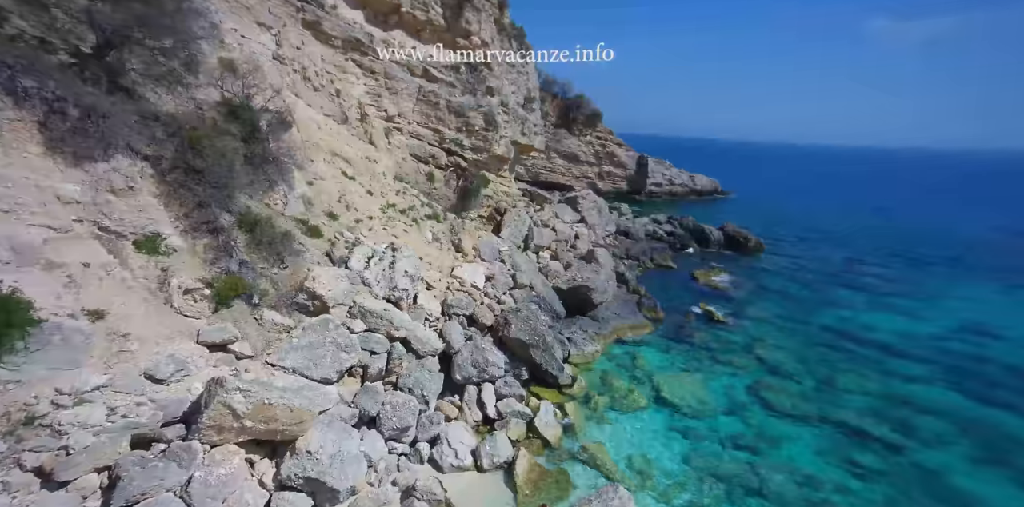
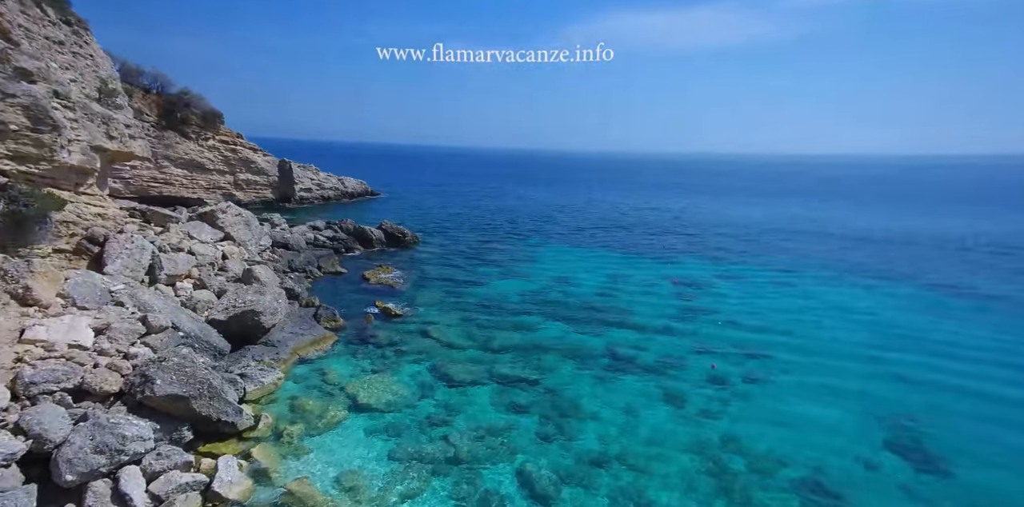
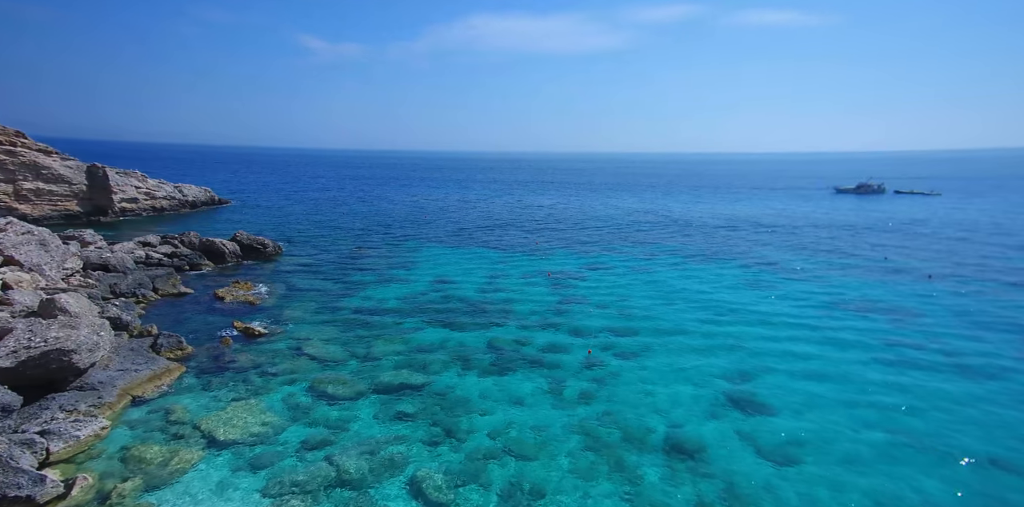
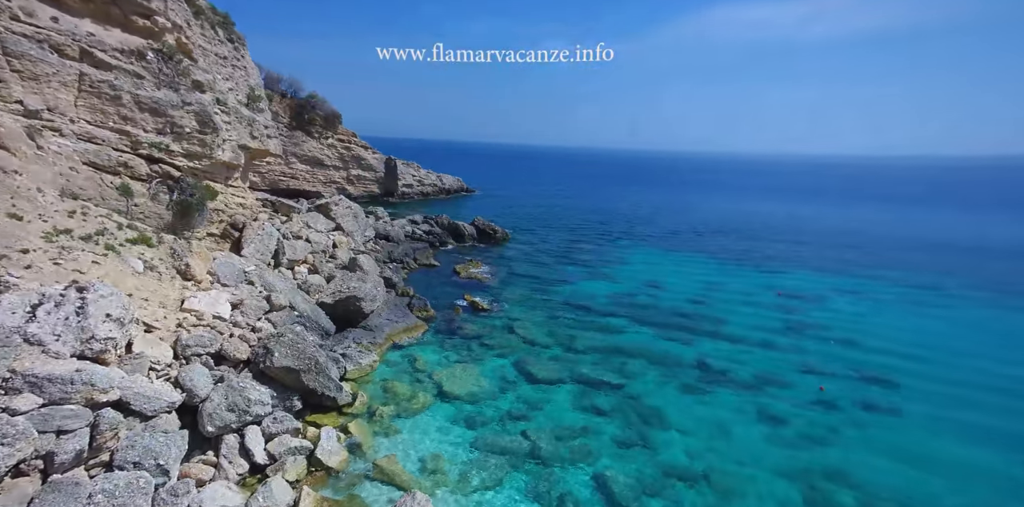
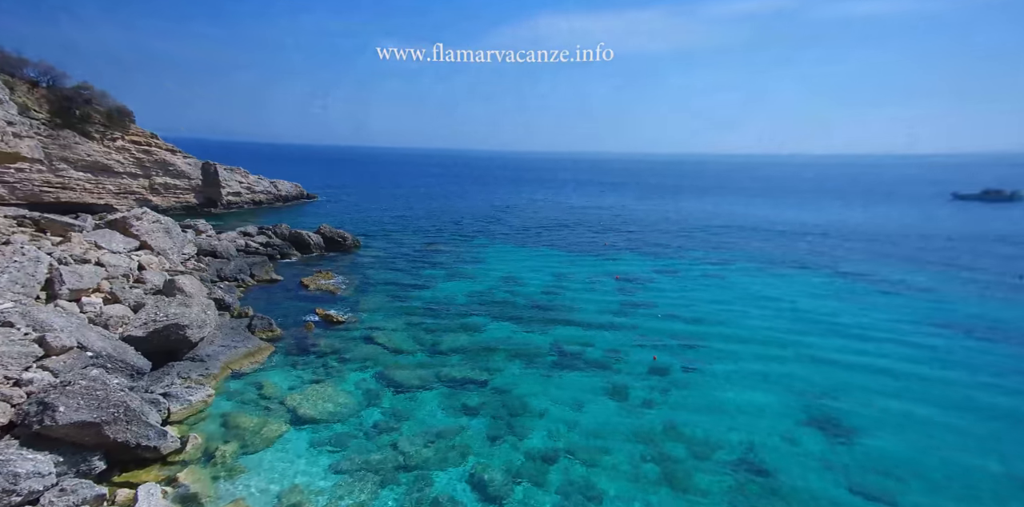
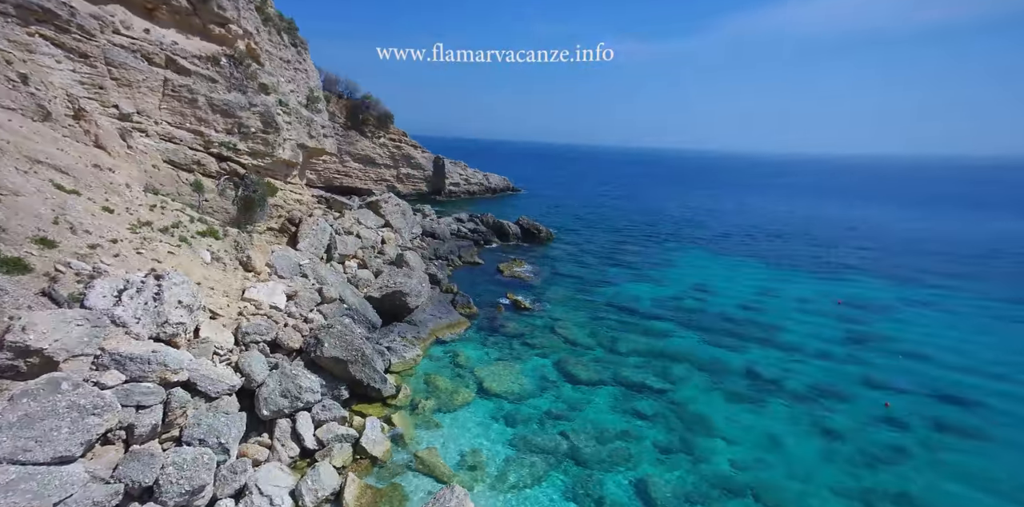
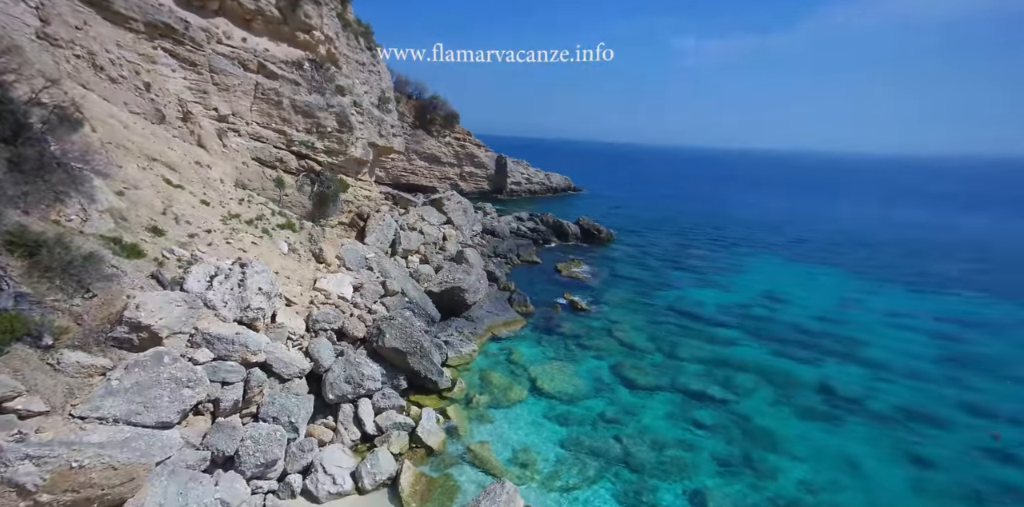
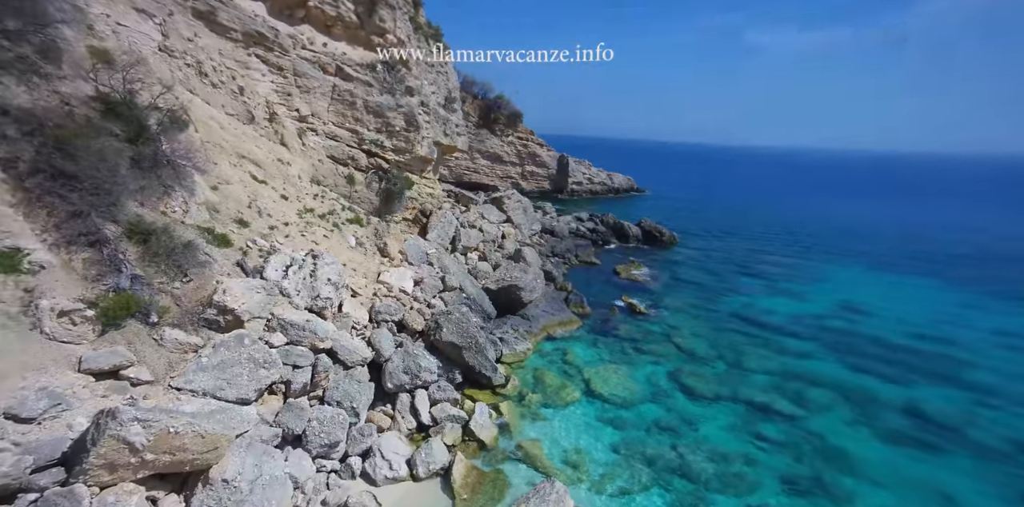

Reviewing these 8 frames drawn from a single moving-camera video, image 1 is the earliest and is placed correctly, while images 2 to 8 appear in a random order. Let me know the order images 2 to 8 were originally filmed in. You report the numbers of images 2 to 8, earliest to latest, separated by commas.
8, 7, 6, 4, 2, 5, 3
